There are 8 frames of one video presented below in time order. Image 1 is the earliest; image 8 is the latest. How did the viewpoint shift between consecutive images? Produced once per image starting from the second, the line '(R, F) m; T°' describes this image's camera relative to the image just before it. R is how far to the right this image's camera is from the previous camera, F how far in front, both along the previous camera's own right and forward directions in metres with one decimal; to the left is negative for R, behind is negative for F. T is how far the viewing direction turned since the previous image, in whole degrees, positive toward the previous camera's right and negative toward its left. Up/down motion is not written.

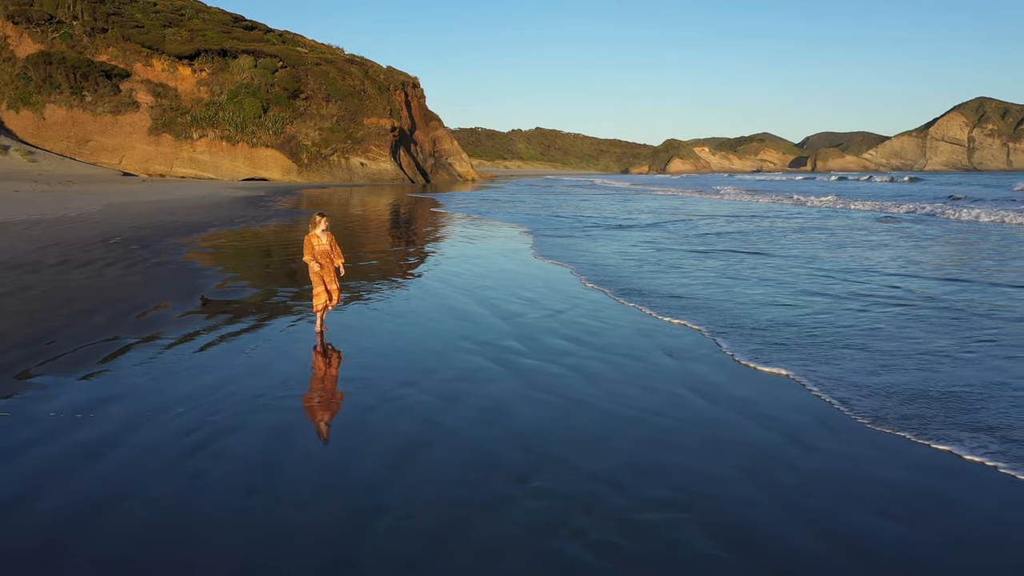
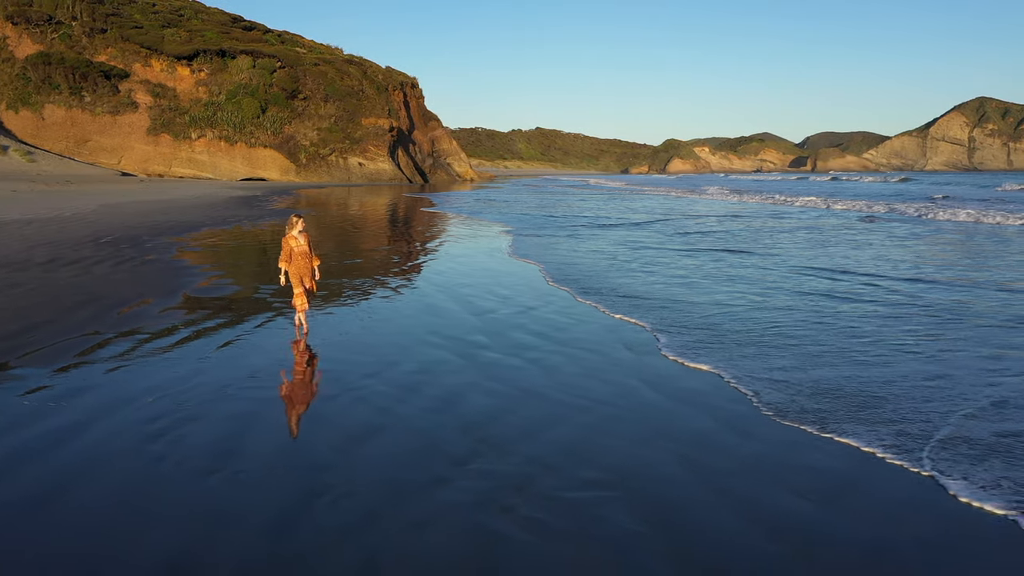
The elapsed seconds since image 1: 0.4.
(+0.2, -0.2) m; 0°
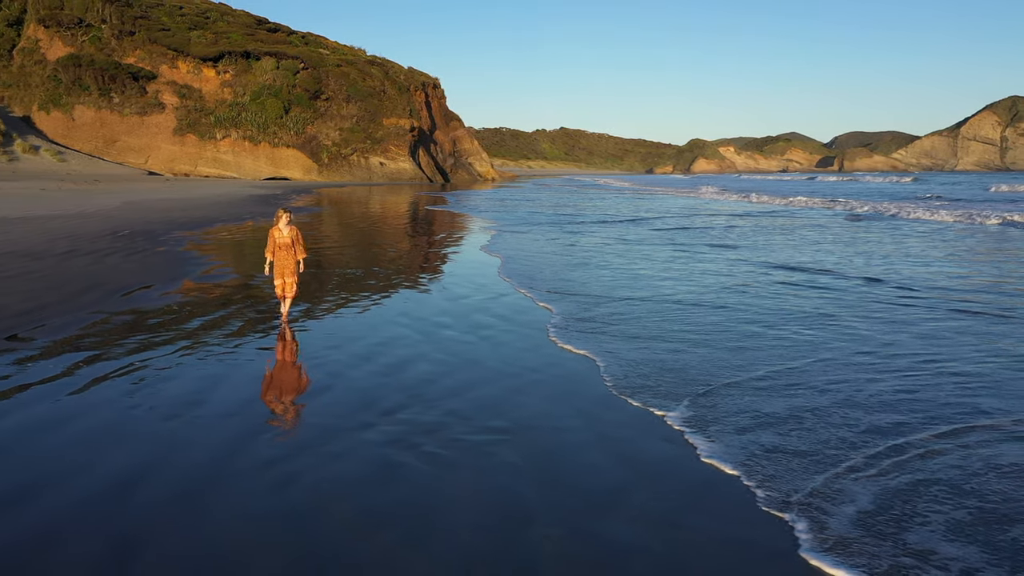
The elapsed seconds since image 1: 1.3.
(+0.5, -0.5) m; -2°
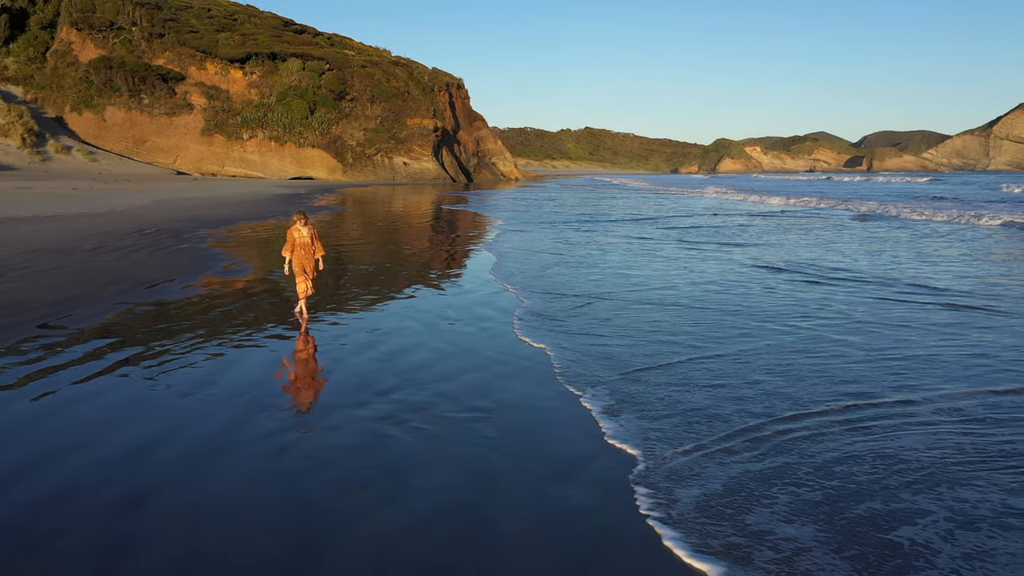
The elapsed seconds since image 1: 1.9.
(+0.2, -0.3) m; -2°
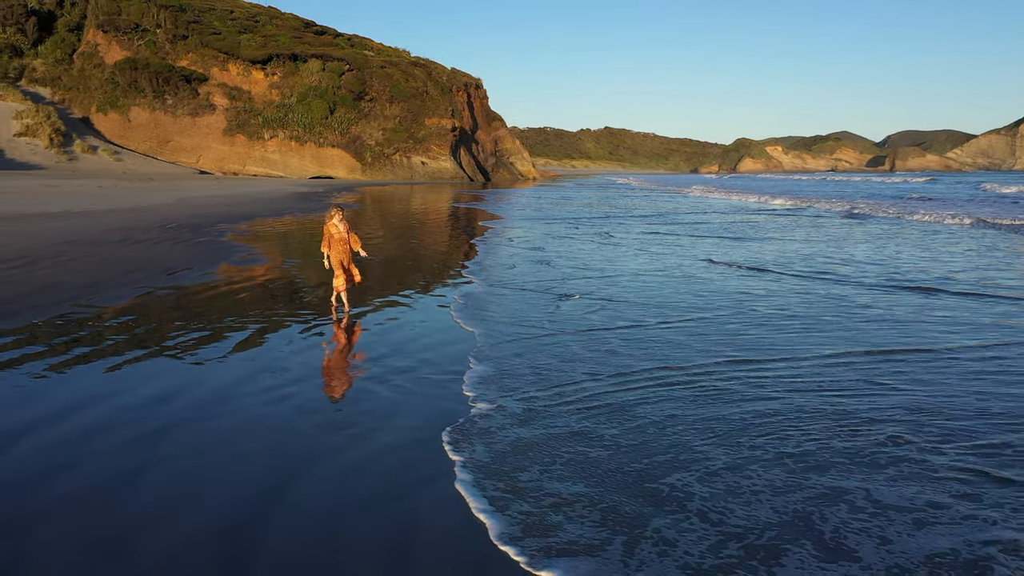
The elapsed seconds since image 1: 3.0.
(+0.3, -0.5) m; -1°
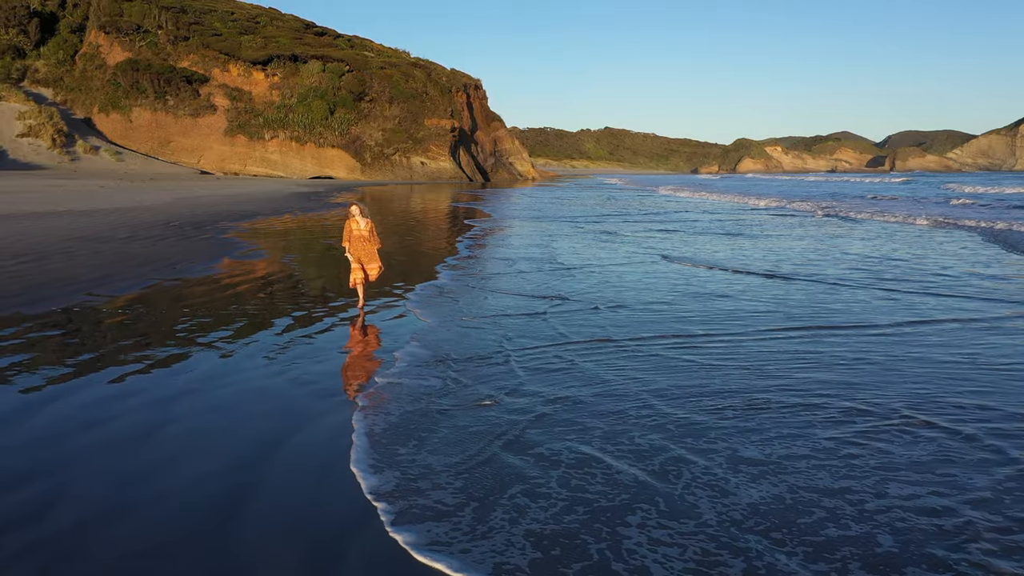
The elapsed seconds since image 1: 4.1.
(+0.1, -0.4) m; 0°
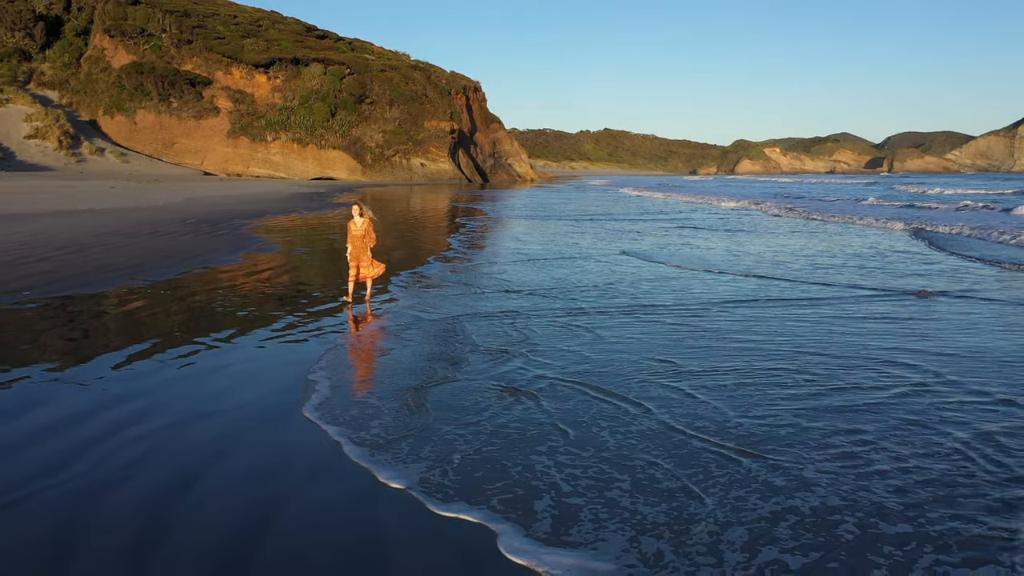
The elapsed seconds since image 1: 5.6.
(+0.1, -1.0) m; 0°
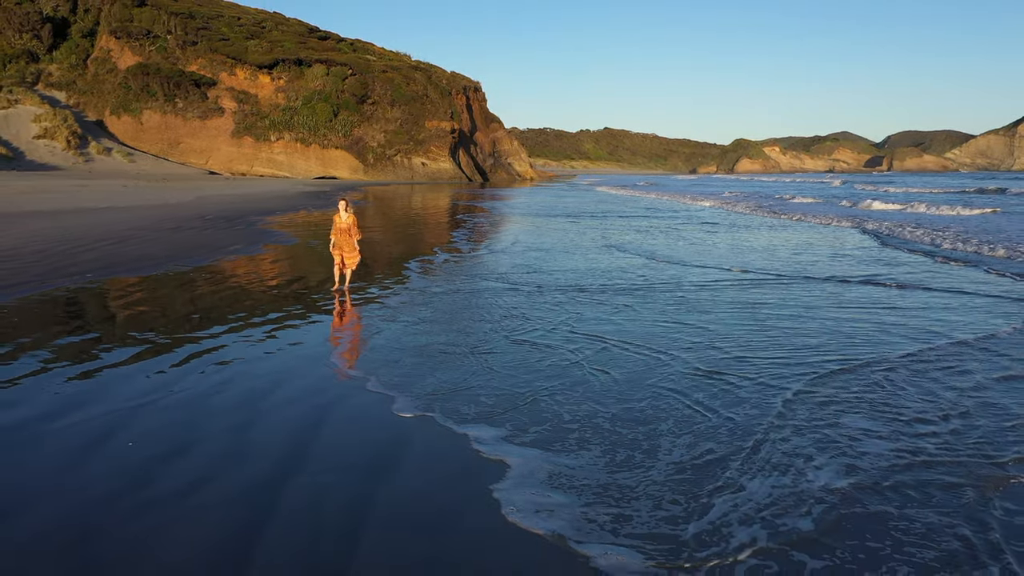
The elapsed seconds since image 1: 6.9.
(+0.1, -1.1) m; 0°
